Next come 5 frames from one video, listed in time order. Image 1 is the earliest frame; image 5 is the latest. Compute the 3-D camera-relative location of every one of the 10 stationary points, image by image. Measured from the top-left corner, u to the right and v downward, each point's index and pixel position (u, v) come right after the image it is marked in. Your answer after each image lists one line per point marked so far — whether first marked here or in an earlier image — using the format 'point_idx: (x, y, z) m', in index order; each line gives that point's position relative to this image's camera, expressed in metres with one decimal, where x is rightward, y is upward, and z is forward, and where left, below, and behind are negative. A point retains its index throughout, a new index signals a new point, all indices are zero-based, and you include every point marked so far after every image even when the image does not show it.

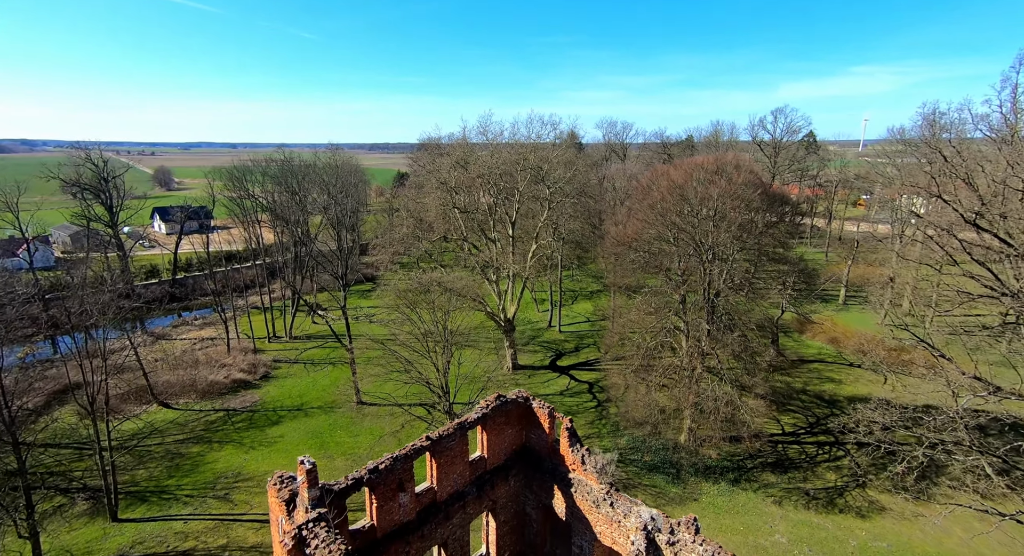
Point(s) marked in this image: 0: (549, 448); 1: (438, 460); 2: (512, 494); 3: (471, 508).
0: (+0.8, -3.6, +12.6) m
1: (-1.4, -3.4, +11.3) m
2: (0.0, -4.7, +12.8) m
3: (-0.8, -4.6, +11.8) m
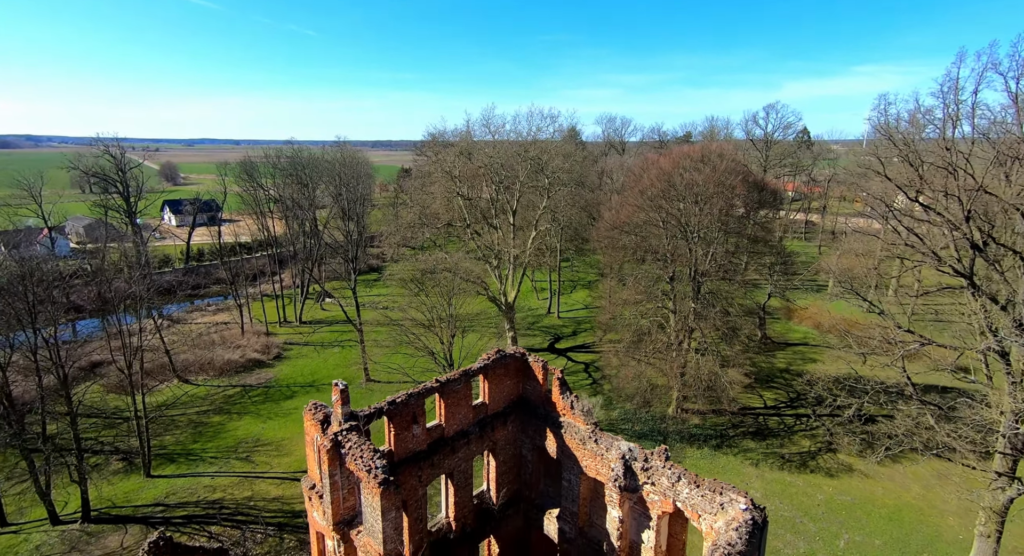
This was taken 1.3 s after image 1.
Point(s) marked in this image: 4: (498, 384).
0: (+0.8, -2.9, +14.4) m
1: (-1.5, -2.7, +13.1) m
2: (0.0, -4.0, +14.7) m
3: (-0.9, -3.8, +13.7) m
4: (-0.3, -2.6, +14.3) m
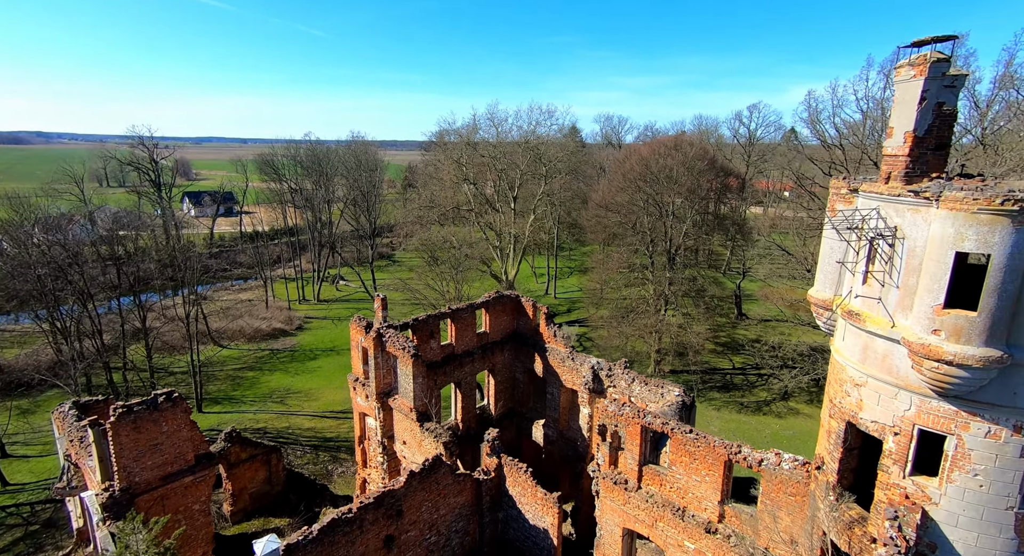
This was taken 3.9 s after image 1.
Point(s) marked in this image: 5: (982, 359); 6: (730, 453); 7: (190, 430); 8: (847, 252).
0: (+0.6, -1.6, +18.2) m
1: (-1.6, -1.3, +16.9) m
2: (-0.2, -2.6, +18.4) m
3: (-1.0, -2.5, +17.4) m
4: (-0.5, -1.2, +18.1) m
5: (+4.2, -0.7, +5.4) m
6: (+3.4, -2.6, +9.2) m
7: (-5.5, -2.6, +10.1) m
8: (+3.8, +0.3, +6.6) m
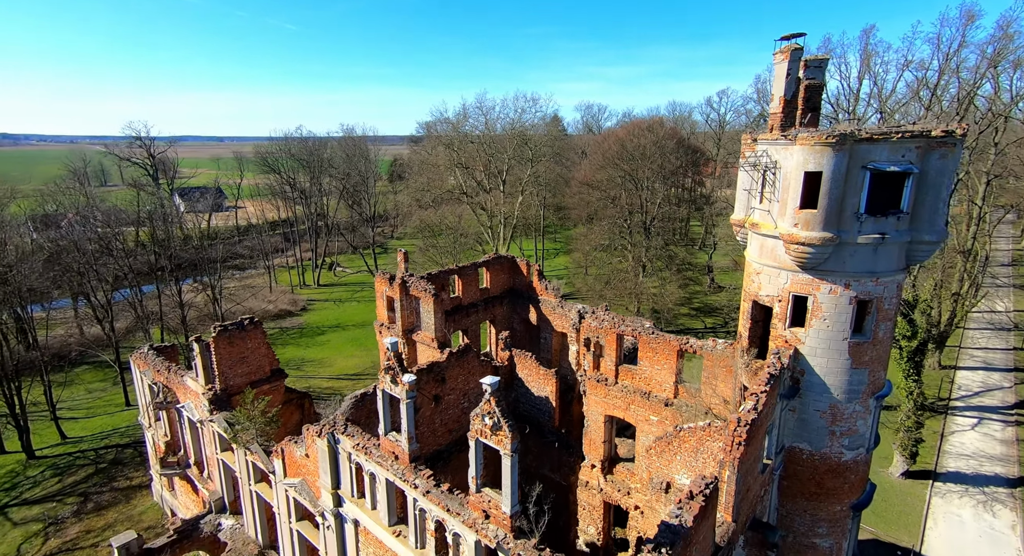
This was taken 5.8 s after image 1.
0: (+0.5, -0.2, +21.2) m
1: (-1.7, -0.1, +19.8) m
2: (-0.3, -1.3, +21.5) m
3: (-1.1, -1.2, +20.4) m
4: (-0.6, +0.1, +21.1) m
5: (+4.4, +0.6, +8.5) m
6: (+3.5, -1.3, +12.3) m
7: (-5.3, -1.5, +12.9) m
8: (+3.9, +1.6, +9.7) m
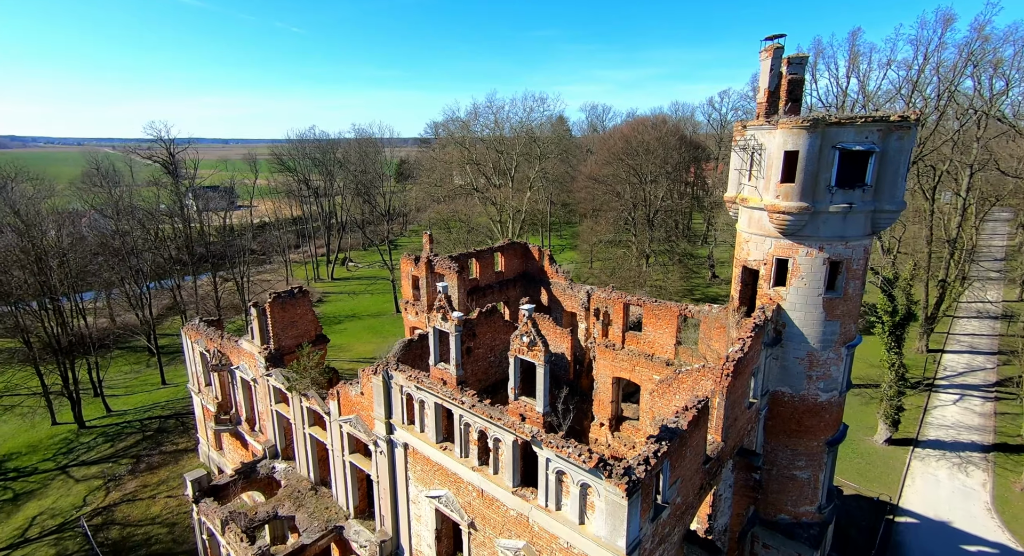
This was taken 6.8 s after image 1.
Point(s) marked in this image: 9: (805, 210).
0: (+1.0, +0.4, +22.8) m
1: (-1.2, +0.5, +21.4) m
2: (+0.2, -0.7, +23.1) m
3: (-0.6, -0.6, +22.0) m
4: (-0.1, +0.7, +22.7) m
5: (+4.8, +1.2, +10.1) m
6: (+3.9, -0.7, +13.8) m
7: (-4.9, -0.9, +14.6) m
8: (+4.3, +2.2, +11.2) m
9: (+5.0, +1.2, +10.1) m
